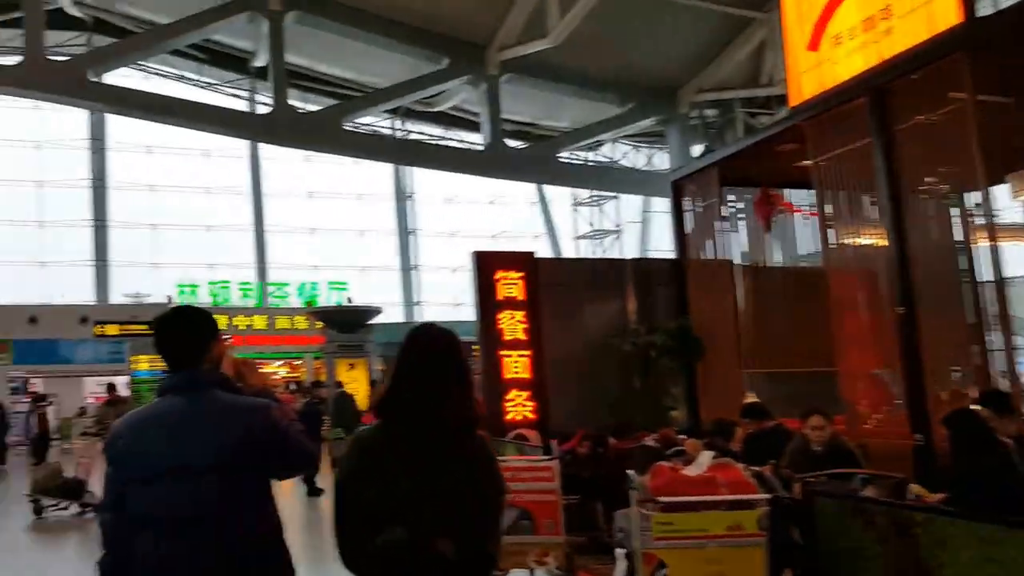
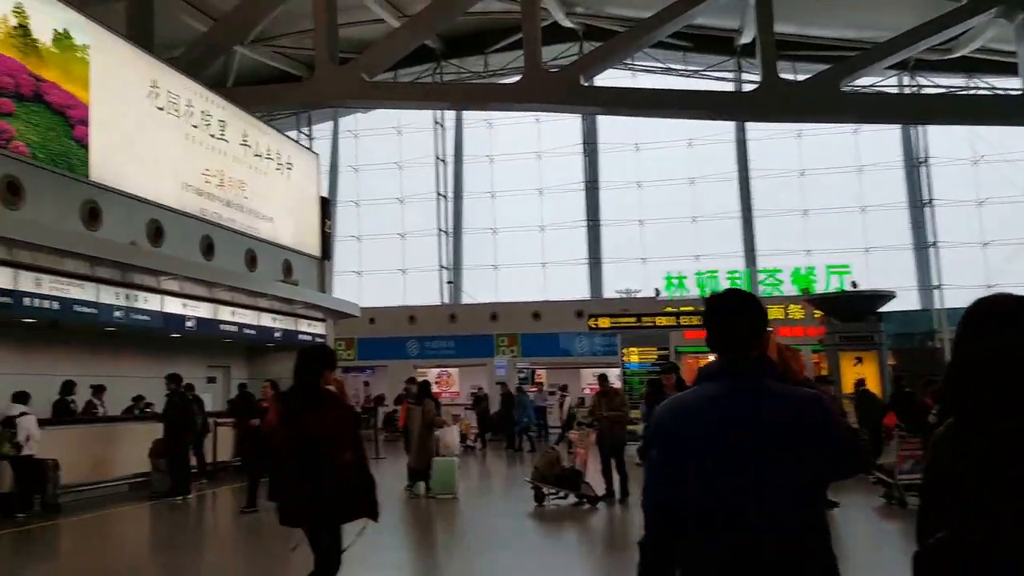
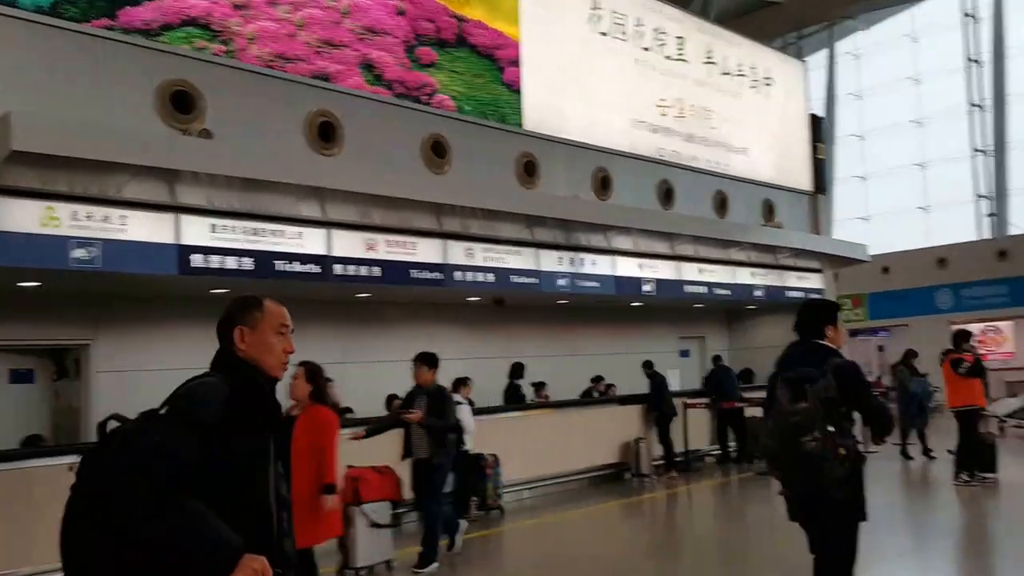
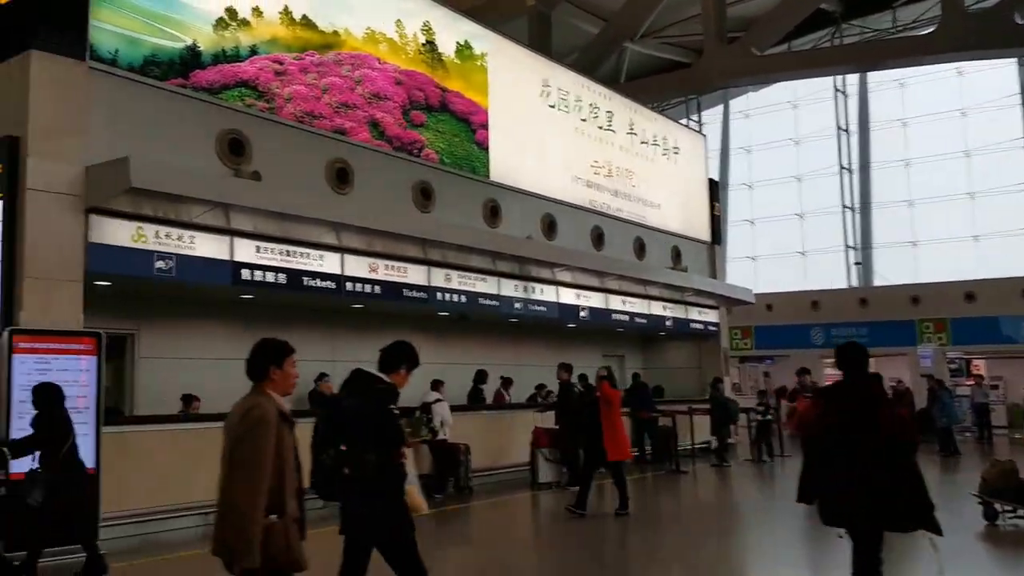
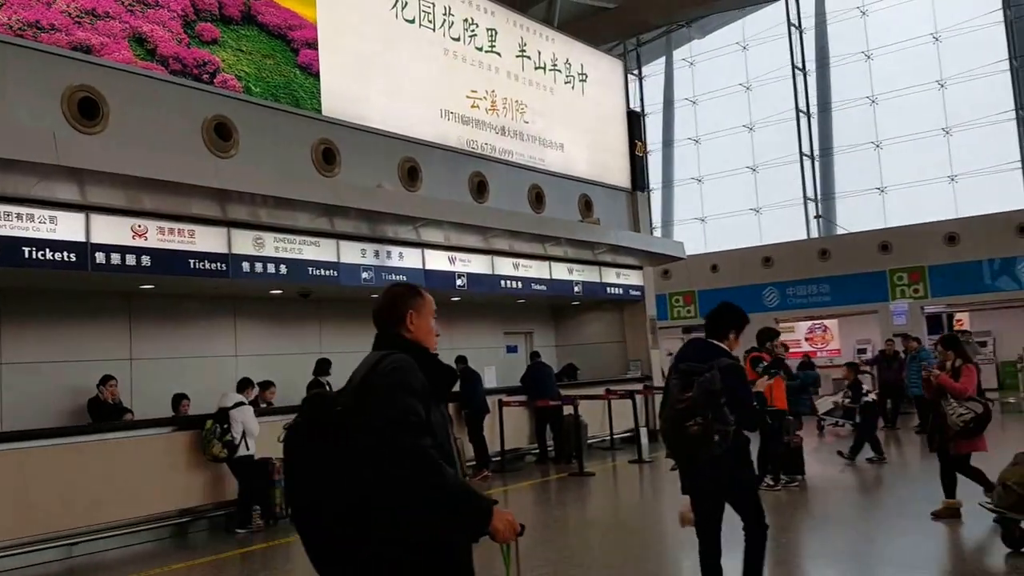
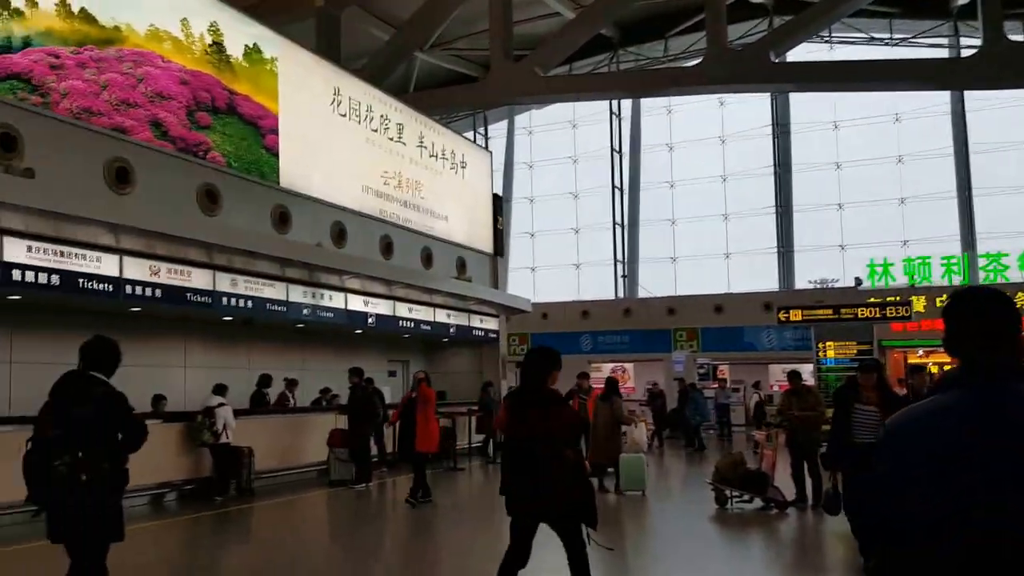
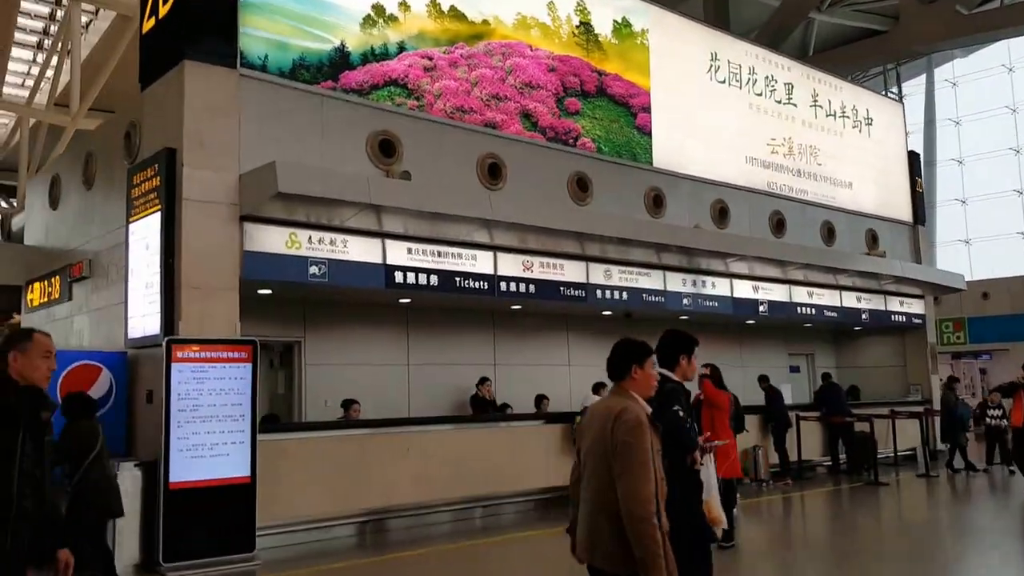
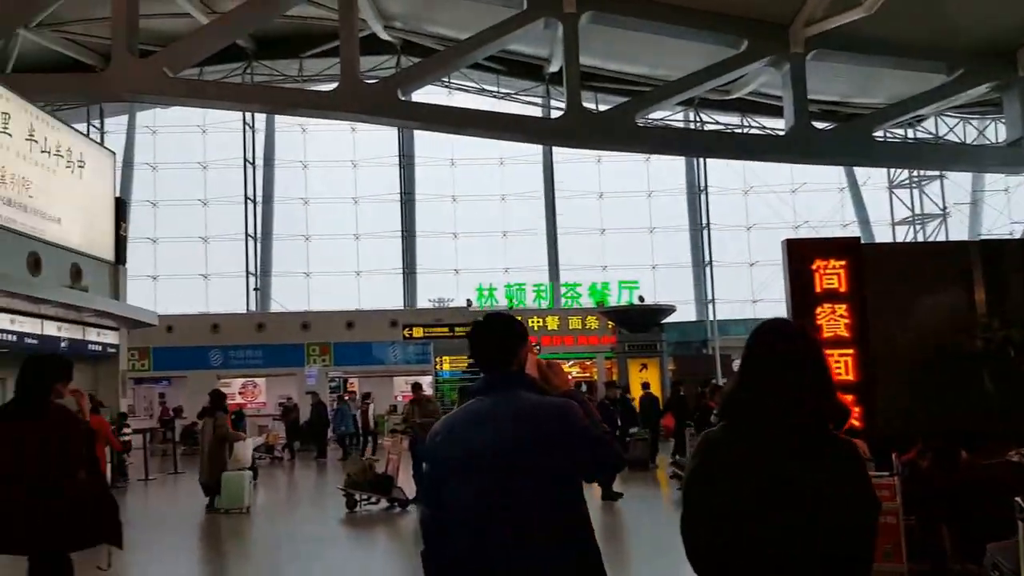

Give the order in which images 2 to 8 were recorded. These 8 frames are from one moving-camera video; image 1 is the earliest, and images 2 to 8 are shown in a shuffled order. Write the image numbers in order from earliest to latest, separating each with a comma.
8, 2, 6, 4, 7, 3, 5
